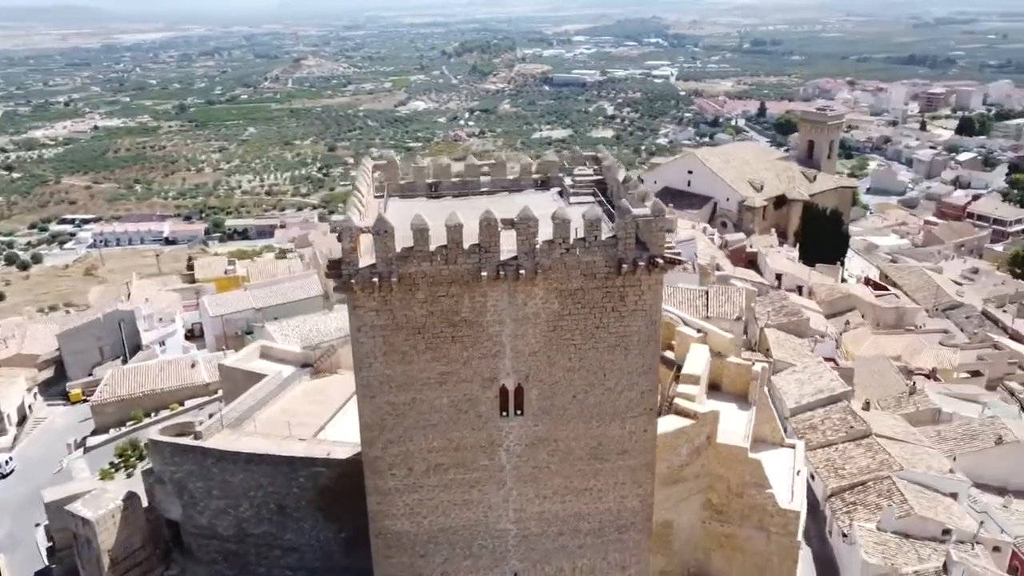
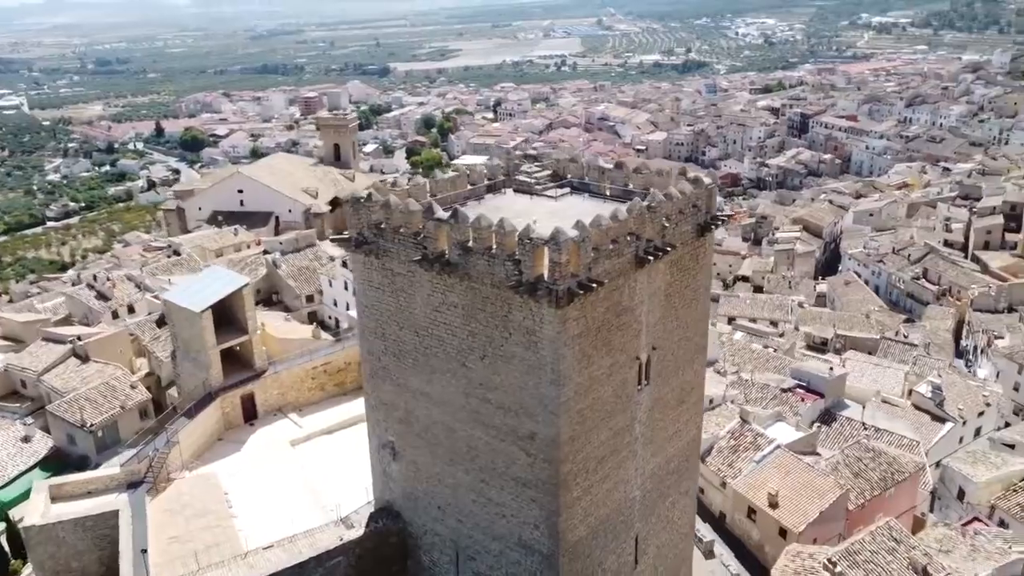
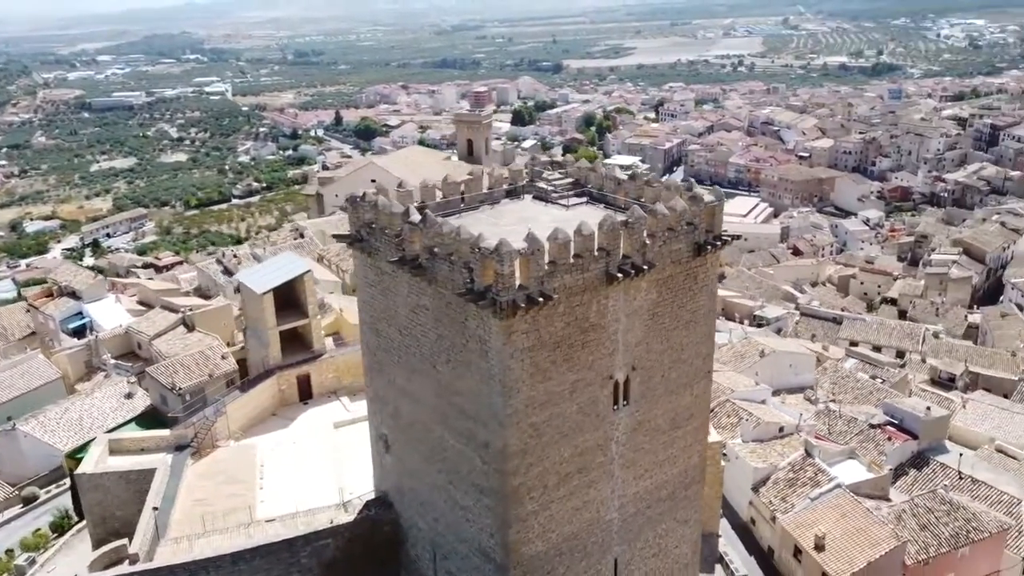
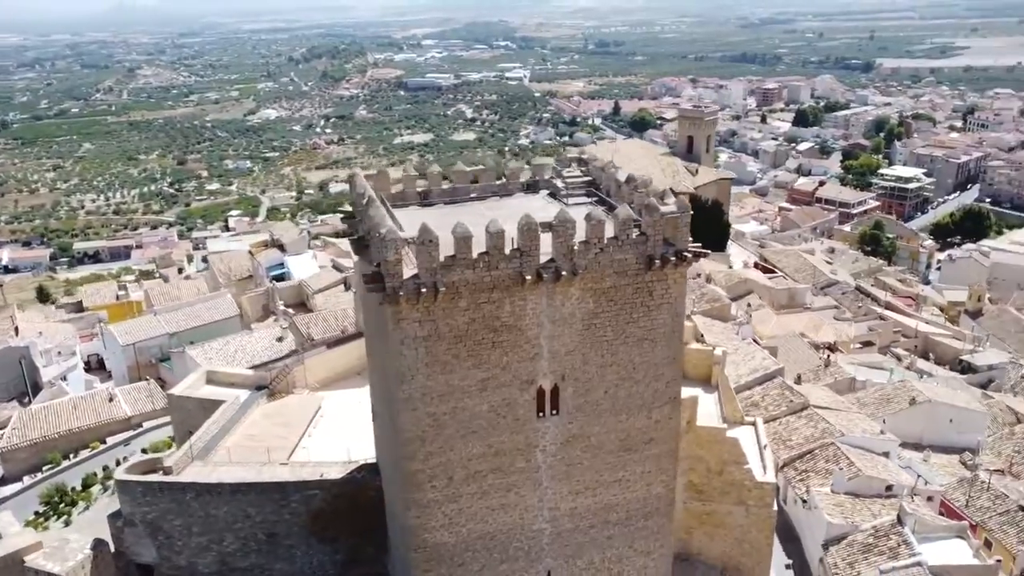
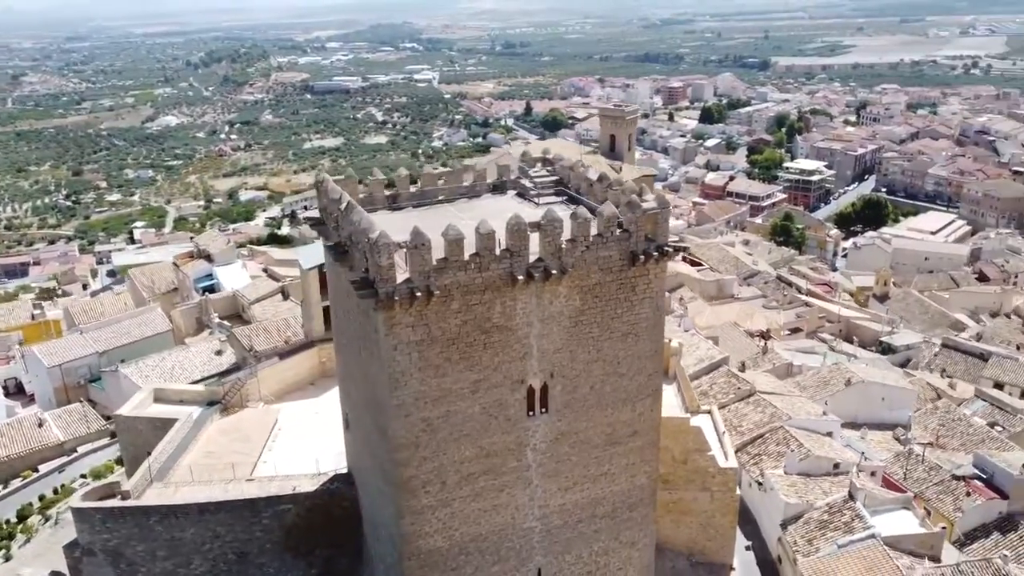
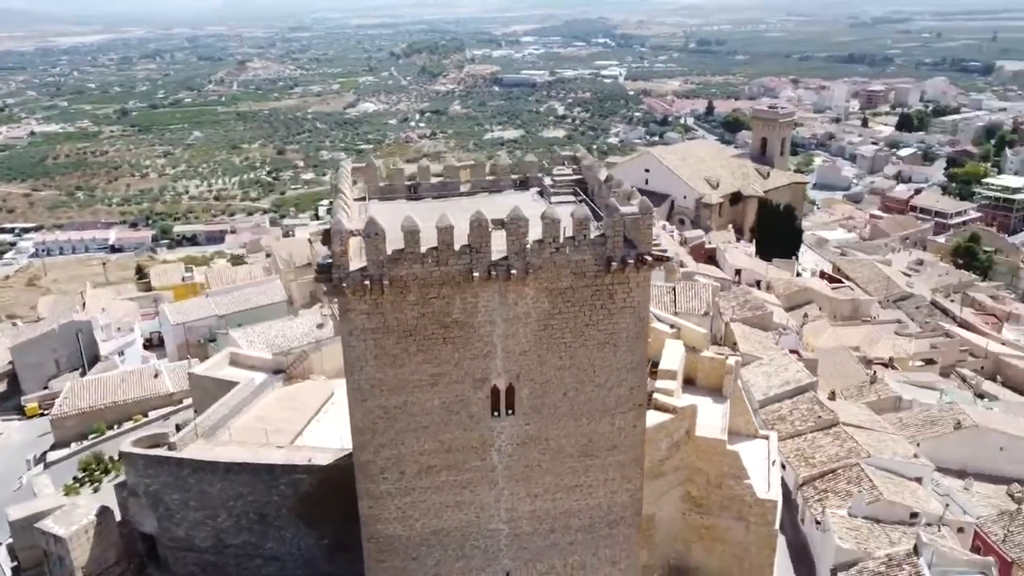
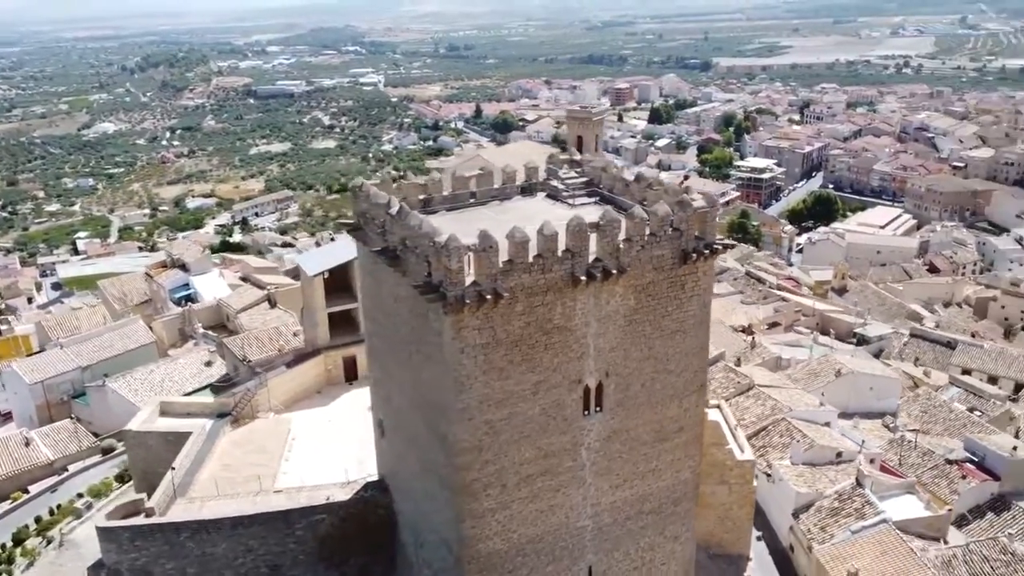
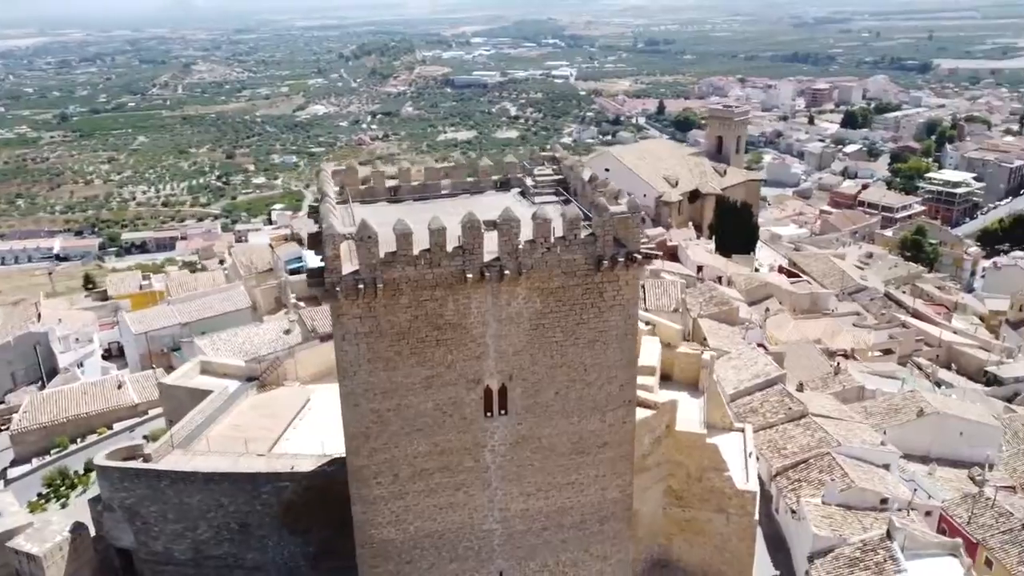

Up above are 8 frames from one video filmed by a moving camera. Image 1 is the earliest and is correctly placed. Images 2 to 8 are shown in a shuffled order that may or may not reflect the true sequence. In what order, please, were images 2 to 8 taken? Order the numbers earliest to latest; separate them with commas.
6, 8, 4, 5, 7, 3, 2
